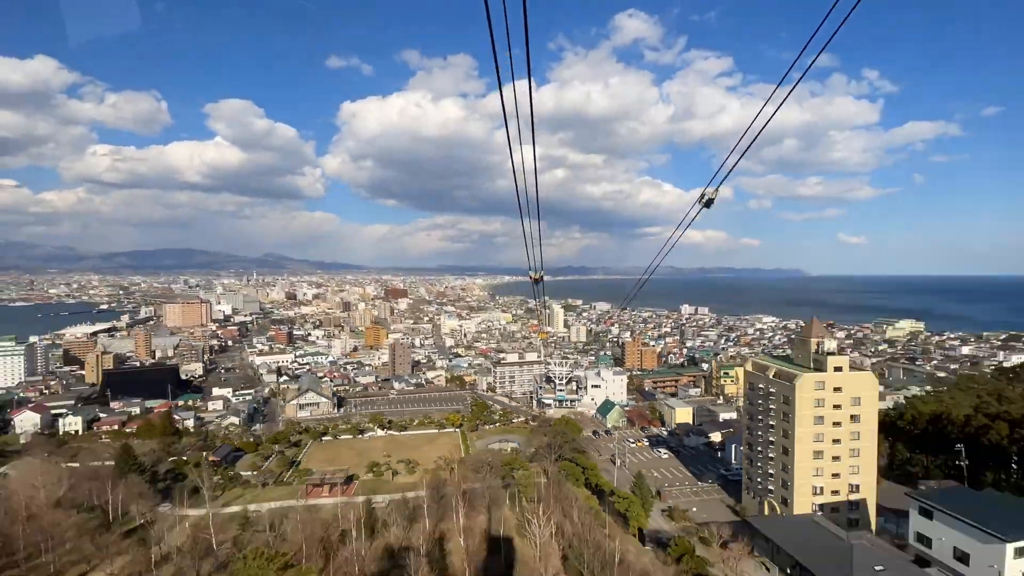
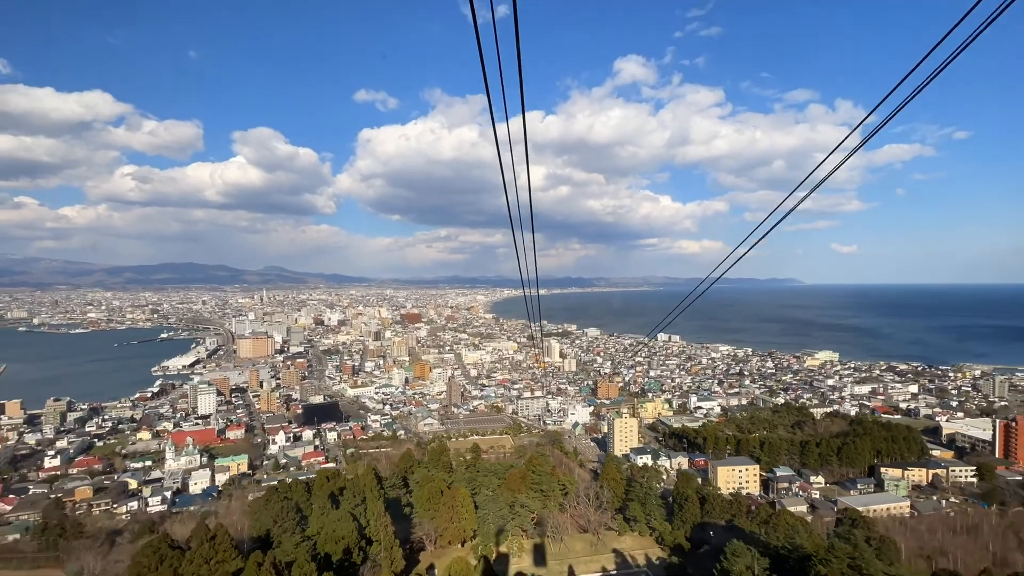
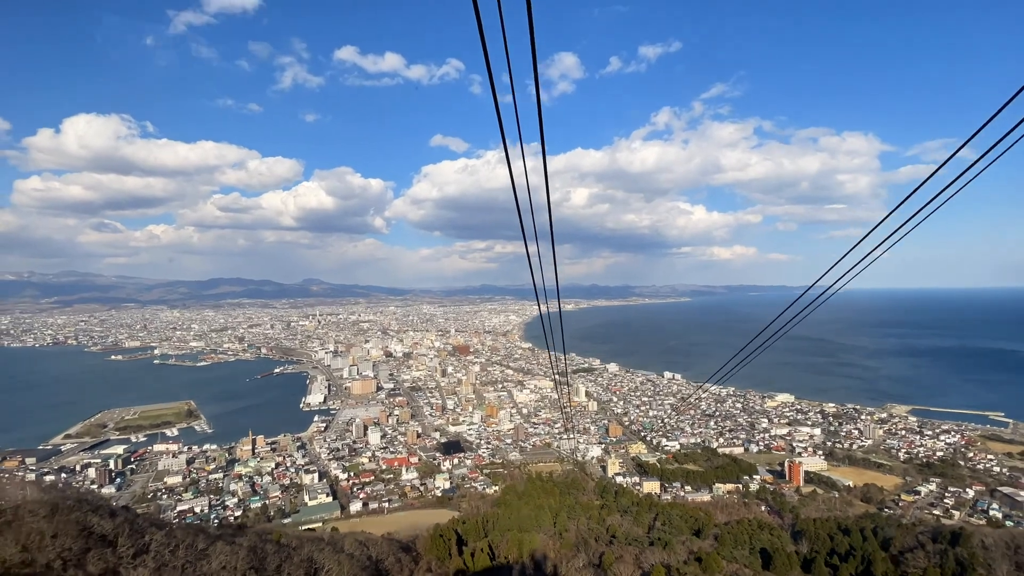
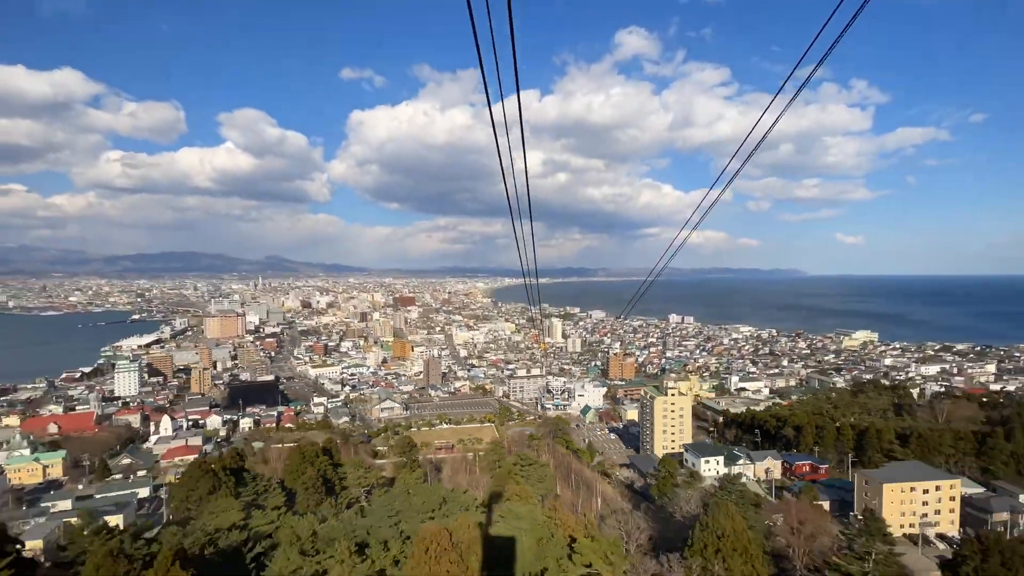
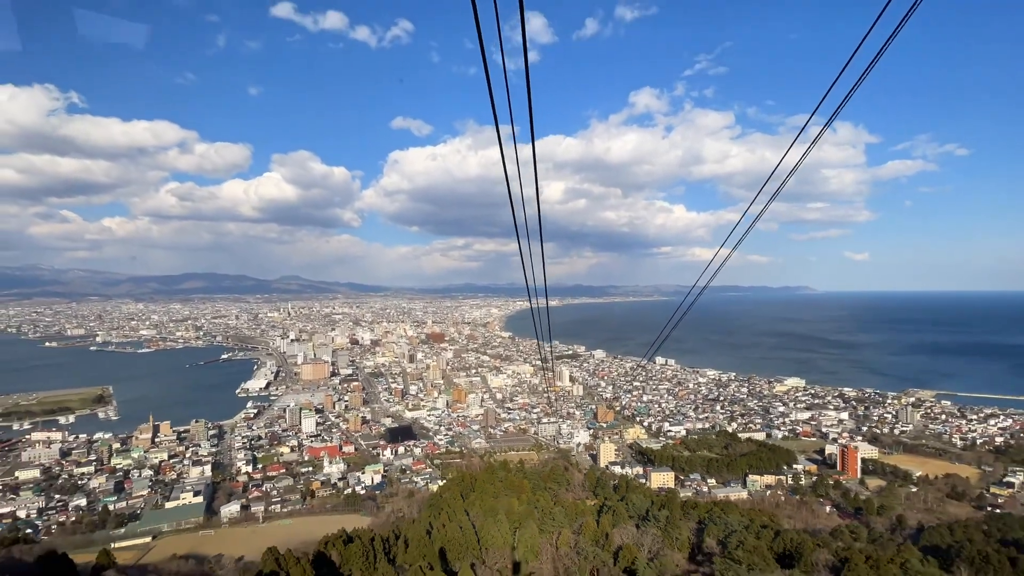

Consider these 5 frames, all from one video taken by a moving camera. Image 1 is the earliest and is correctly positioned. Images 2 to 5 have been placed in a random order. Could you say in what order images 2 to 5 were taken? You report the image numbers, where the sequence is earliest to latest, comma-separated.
4, 2, 5, 3
